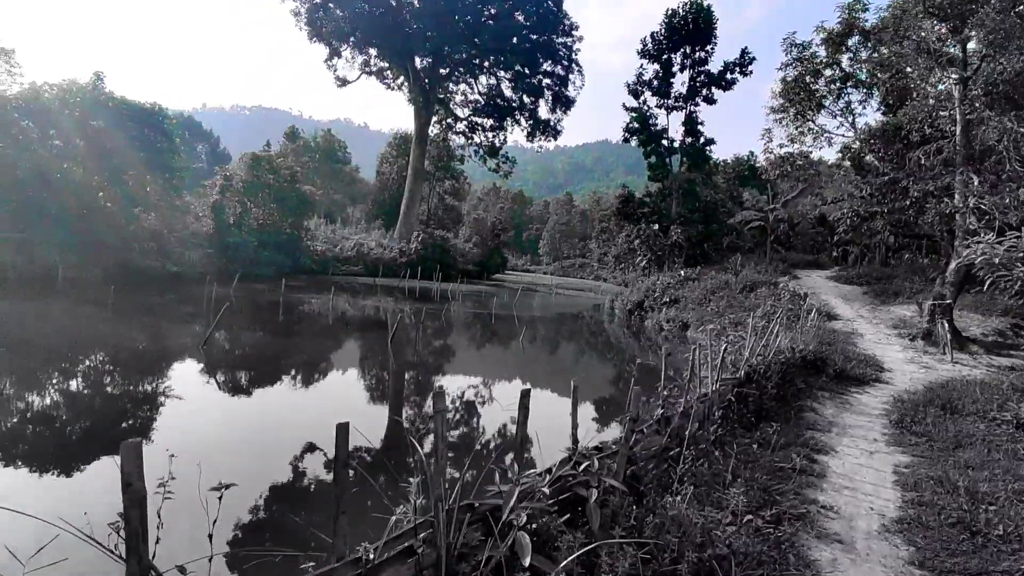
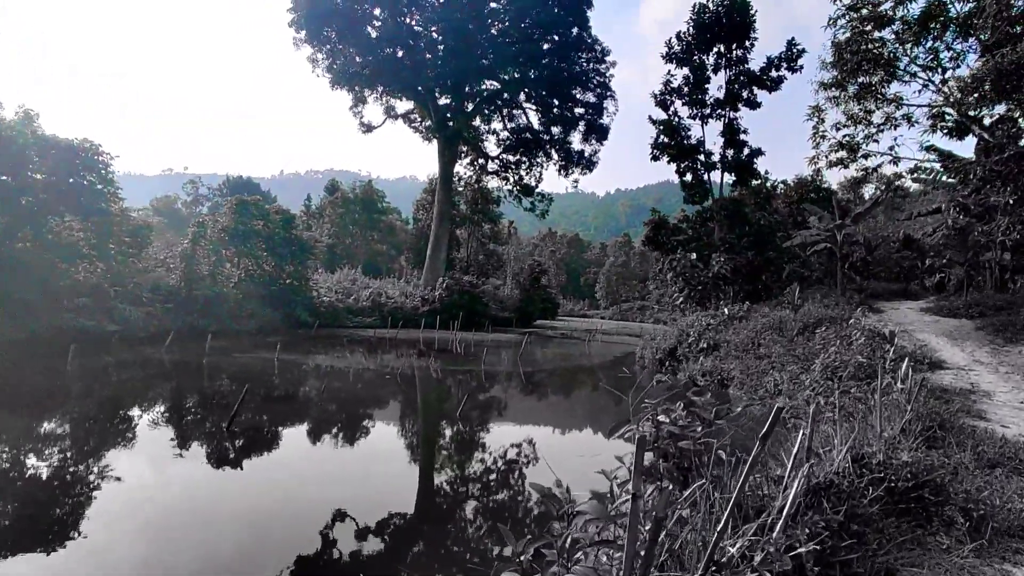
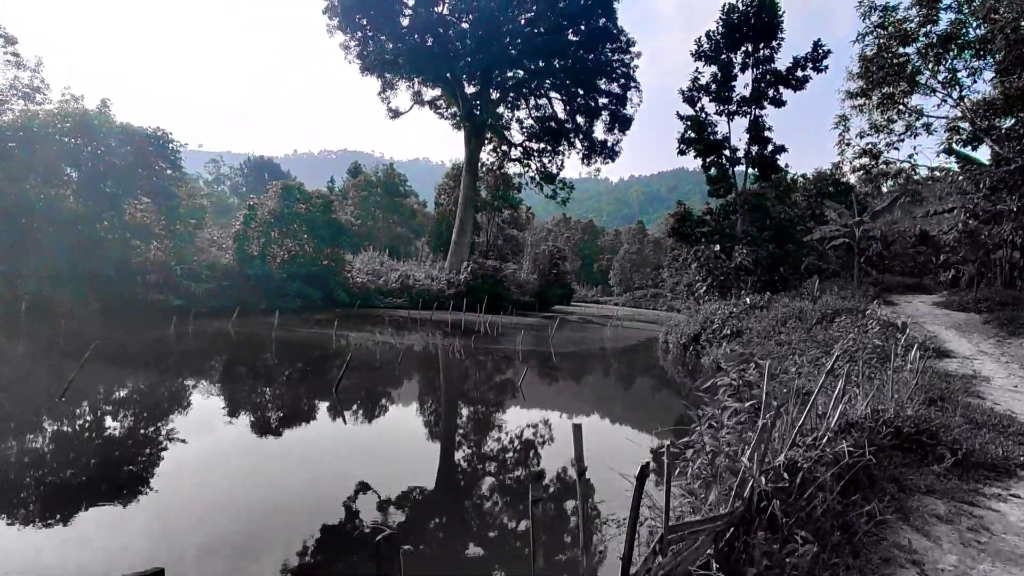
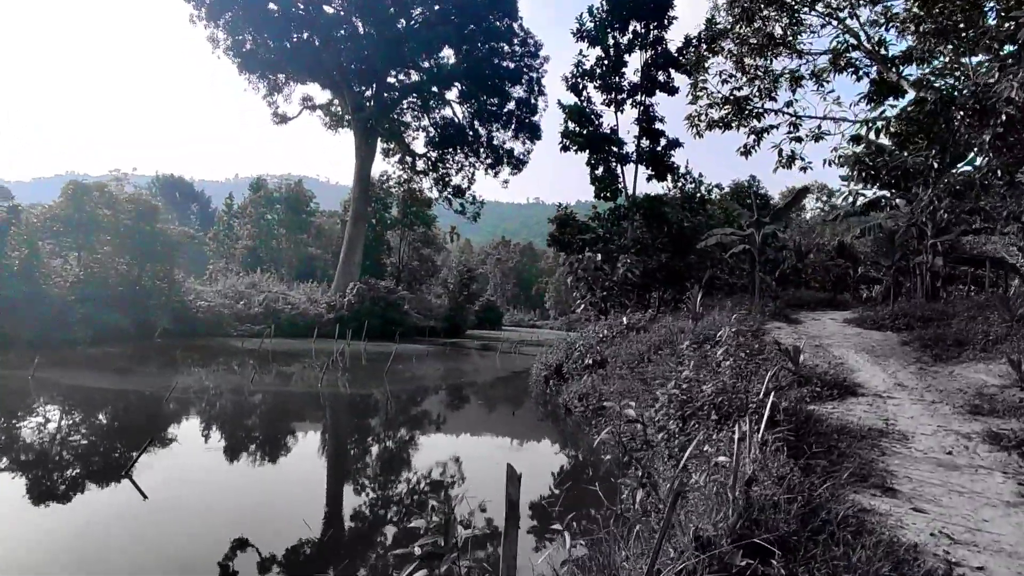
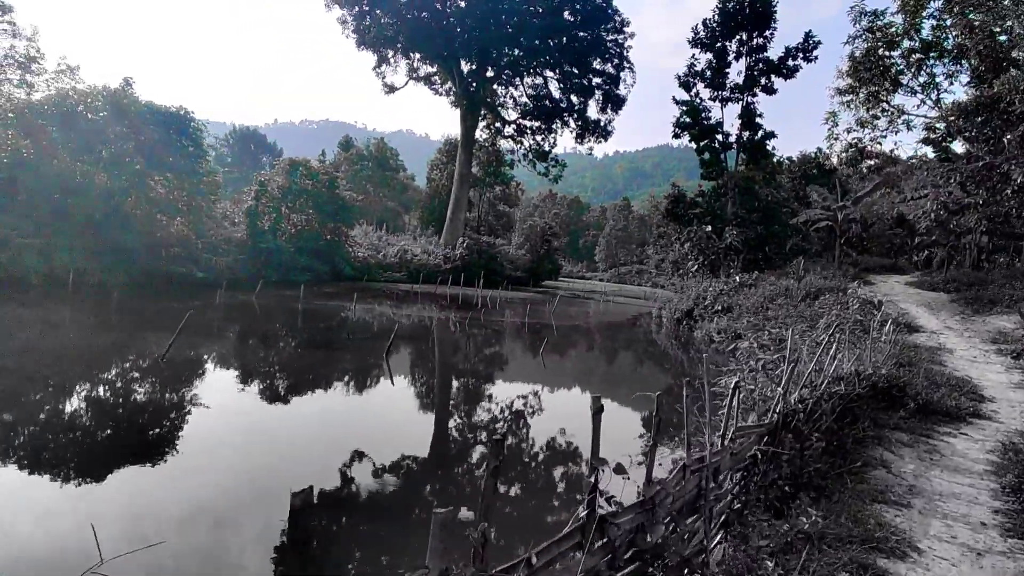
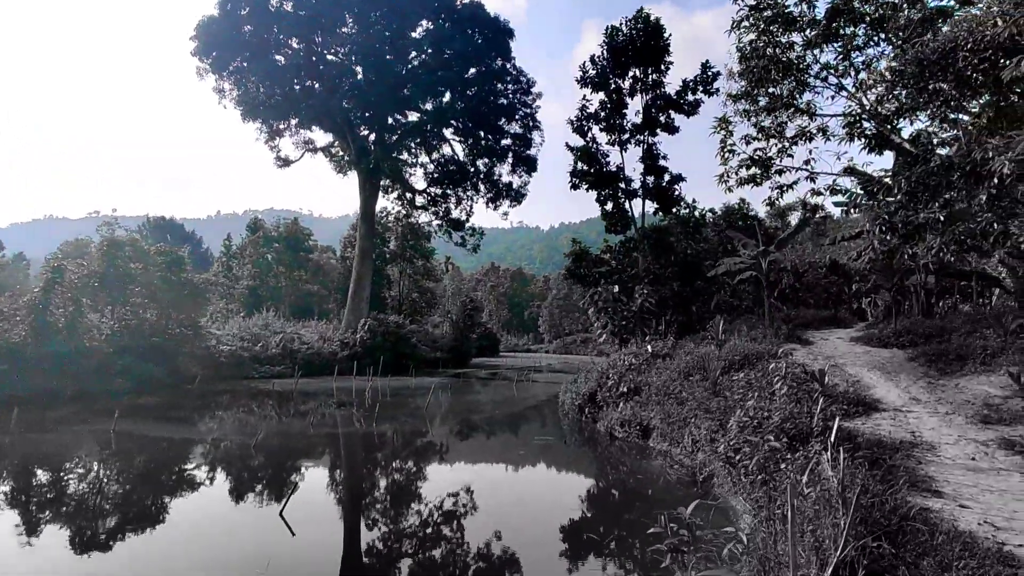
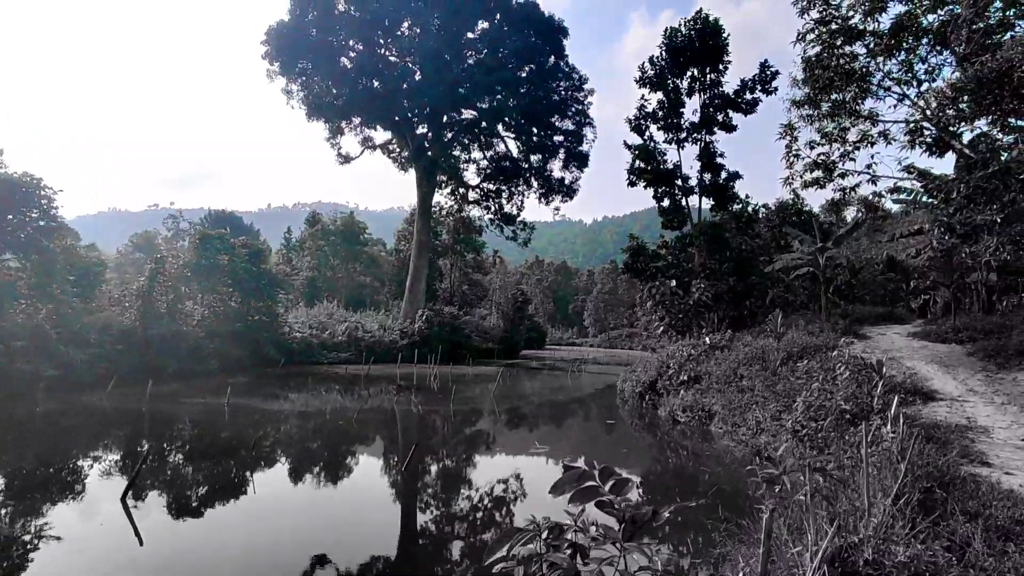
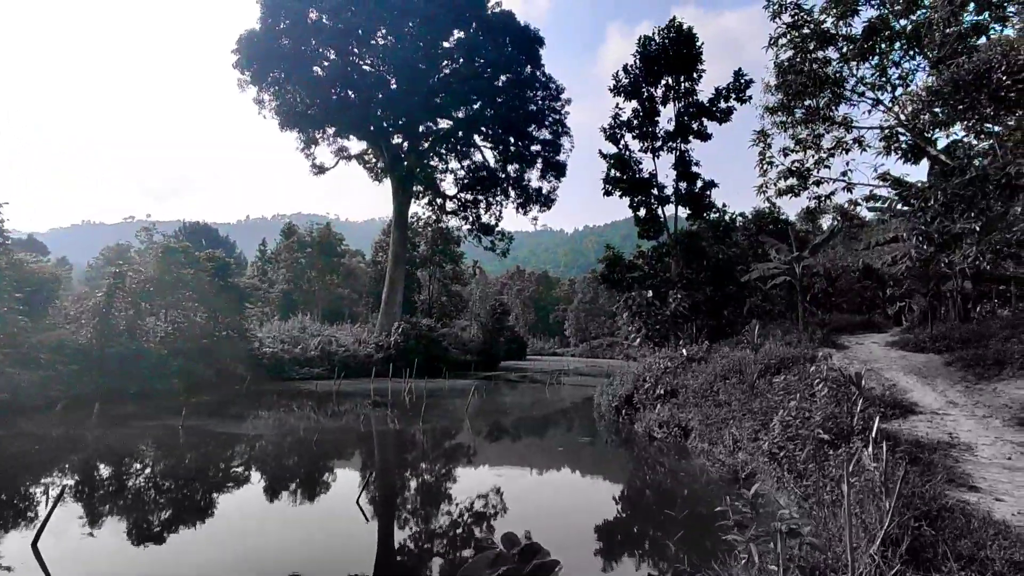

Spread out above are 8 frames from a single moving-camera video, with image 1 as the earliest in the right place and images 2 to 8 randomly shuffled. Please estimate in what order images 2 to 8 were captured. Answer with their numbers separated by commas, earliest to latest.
5, 3, 2, 7, 8, 6, 4
